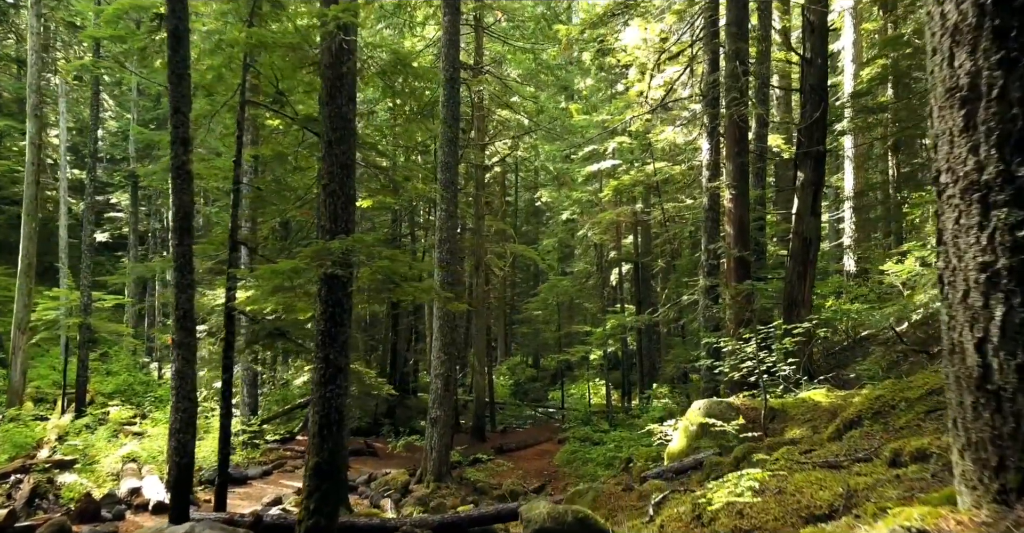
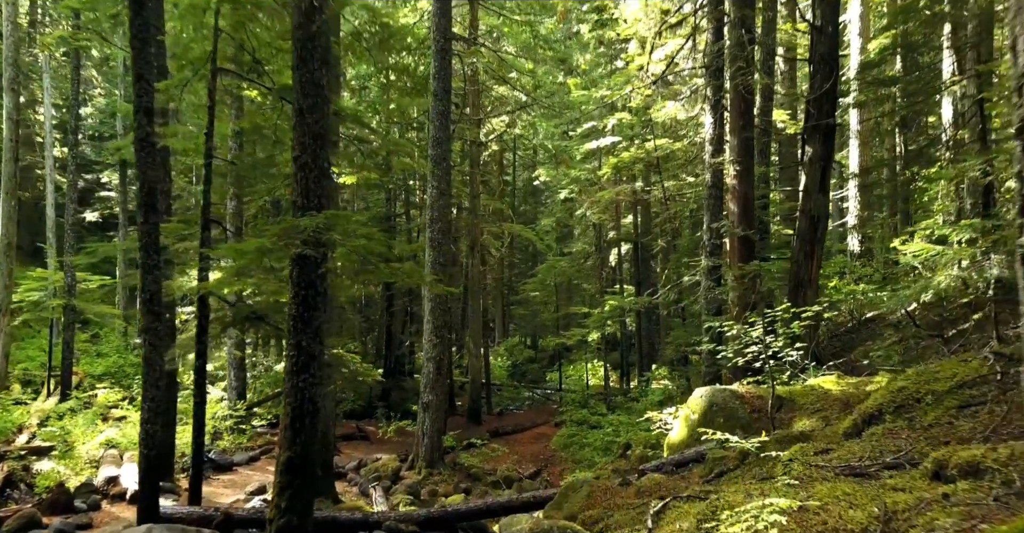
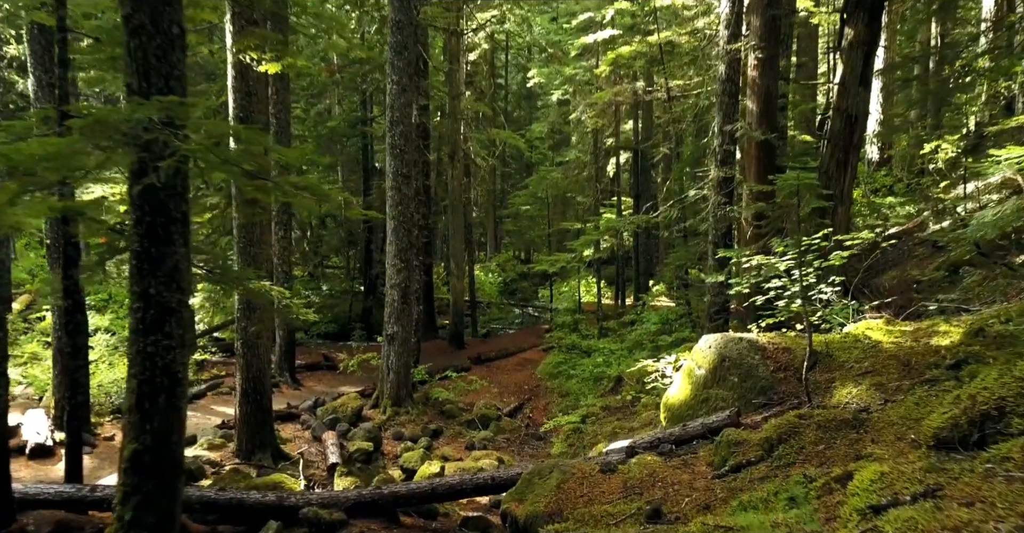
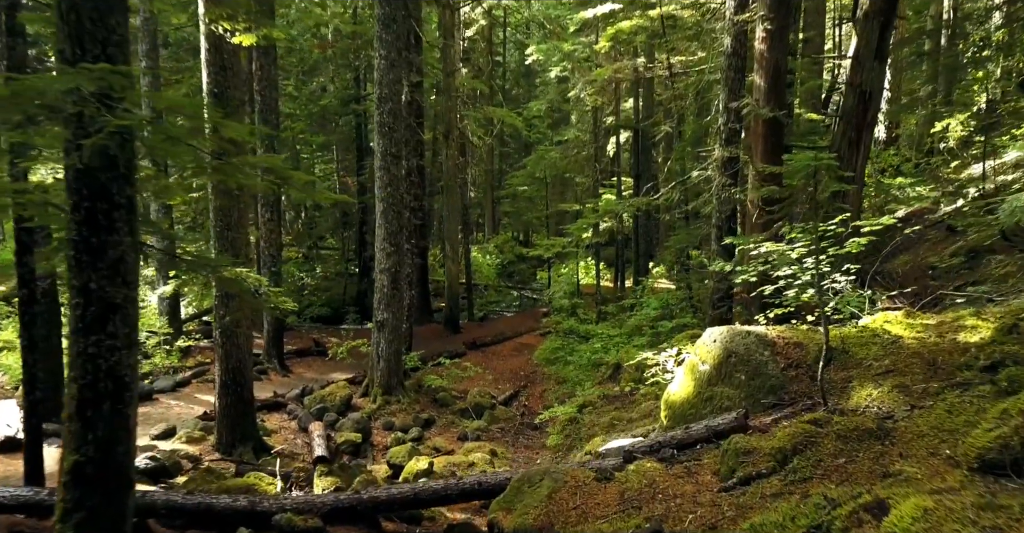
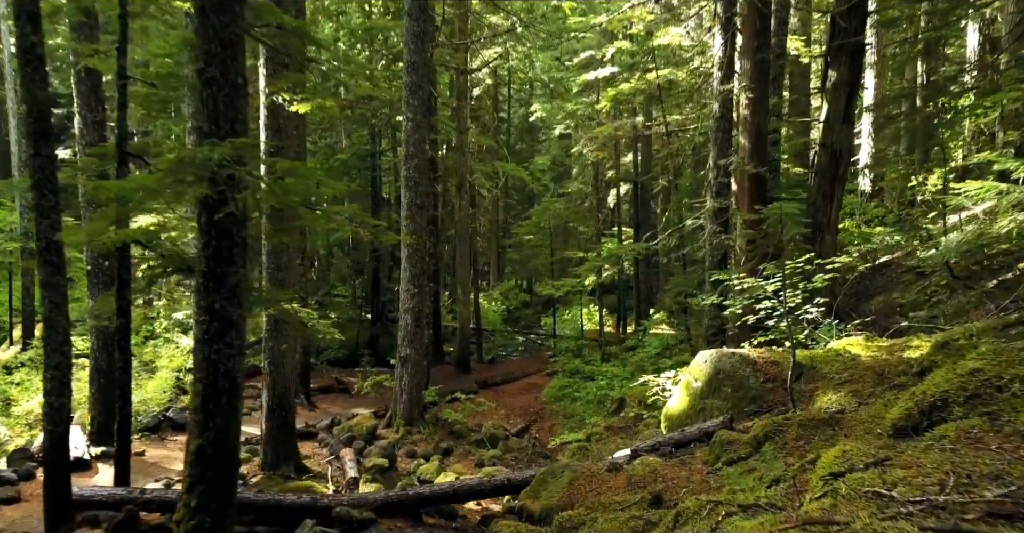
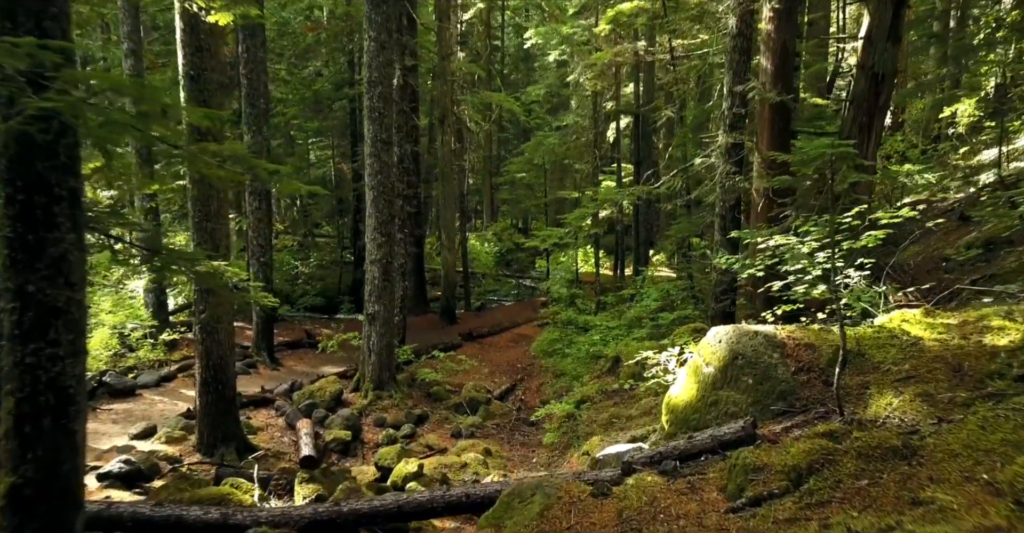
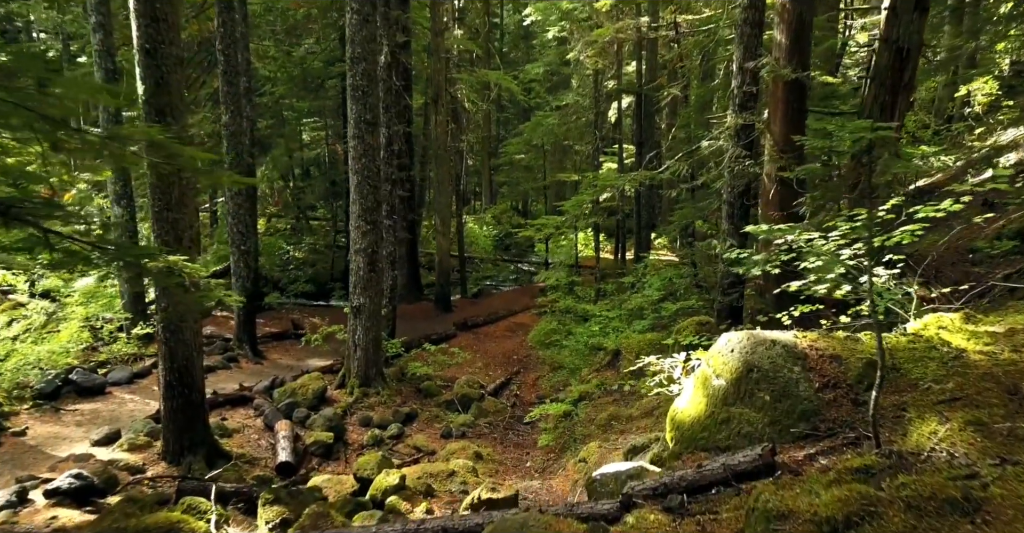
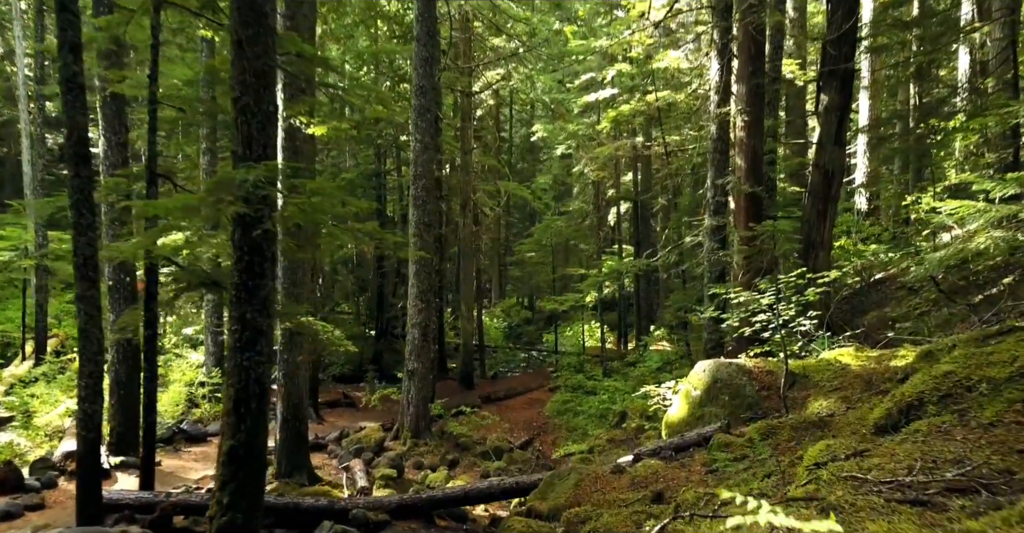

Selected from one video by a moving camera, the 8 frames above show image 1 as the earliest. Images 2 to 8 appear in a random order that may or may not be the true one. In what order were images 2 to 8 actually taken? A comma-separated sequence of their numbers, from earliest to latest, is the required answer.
2, 8, 5, 3, 4, 6, 7
